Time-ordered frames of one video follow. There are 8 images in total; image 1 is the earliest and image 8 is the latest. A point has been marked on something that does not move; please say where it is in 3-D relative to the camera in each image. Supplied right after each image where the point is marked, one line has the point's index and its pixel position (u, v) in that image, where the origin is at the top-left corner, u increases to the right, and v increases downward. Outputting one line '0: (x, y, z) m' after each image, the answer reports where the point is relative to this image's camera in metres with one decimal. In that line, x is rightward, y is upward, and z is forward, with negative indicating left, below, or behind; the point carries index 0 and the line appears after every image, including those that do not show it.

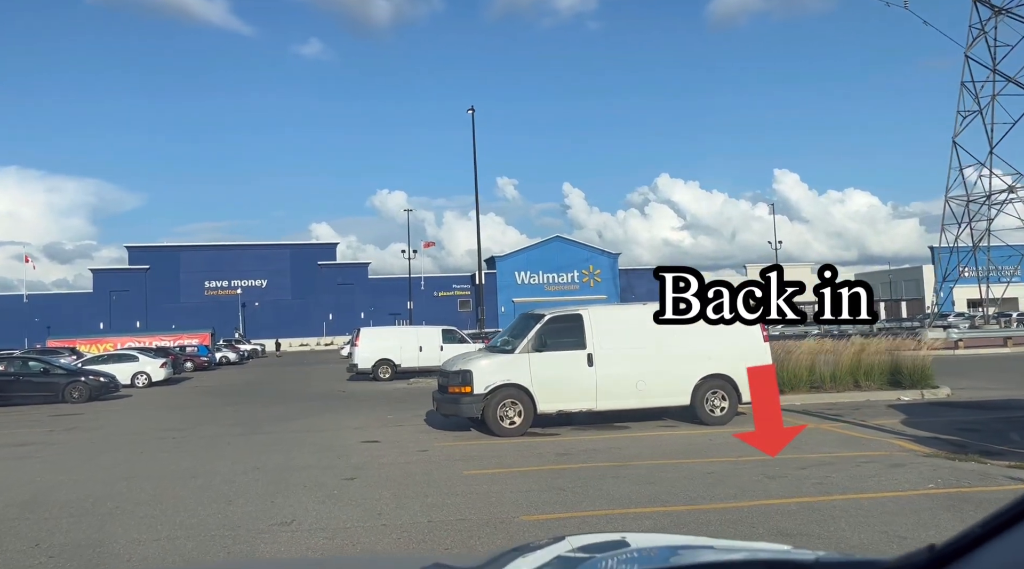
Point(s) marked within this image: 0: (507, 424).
0: (-0.1, -2.4, +12.9) m
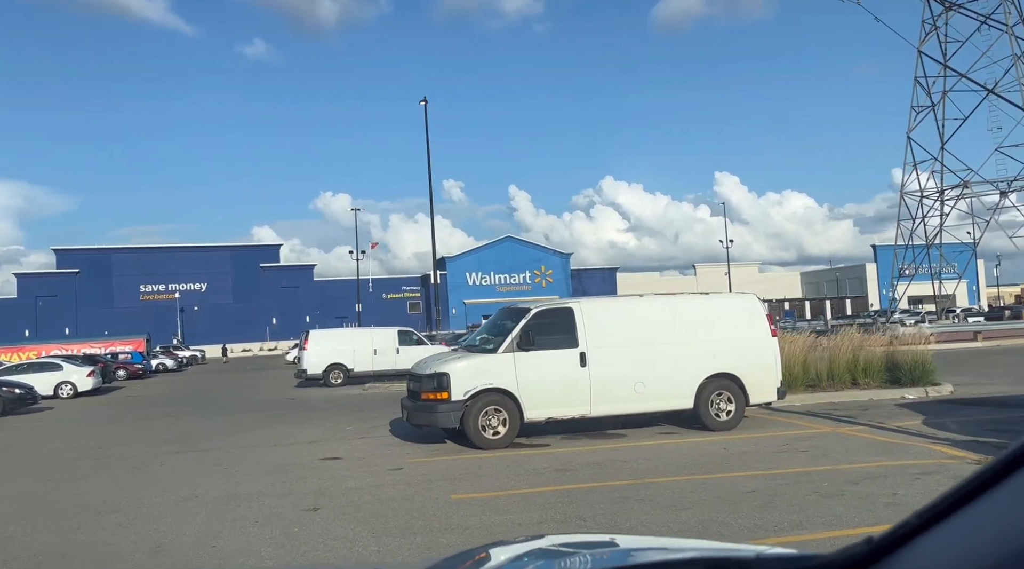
0: (-0.3, -2.2, +11.3) m
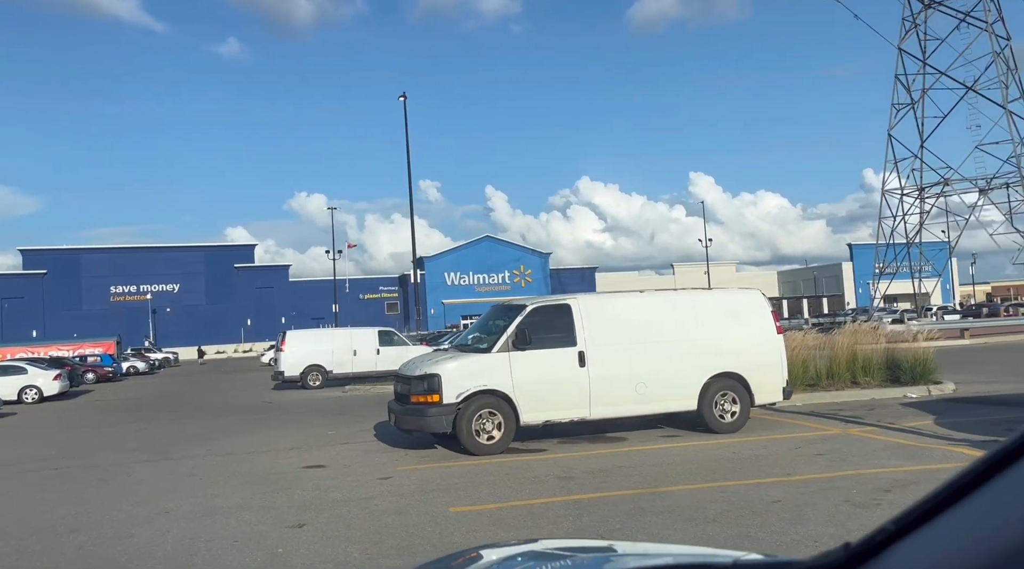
0: (-0.4, -2.2, +10.6) m
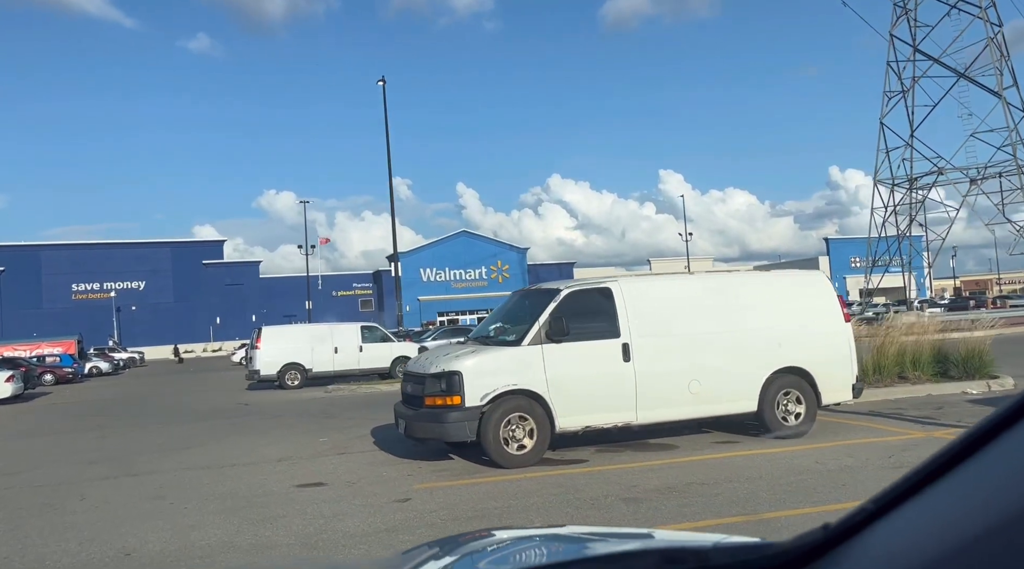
0: (0.0, -1.9, +8.9) m
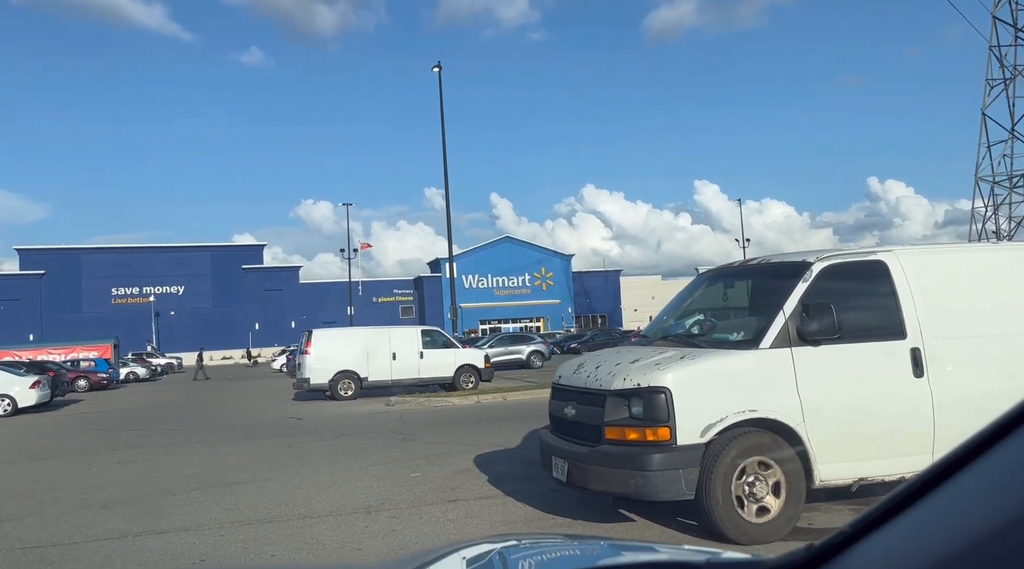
0: (+1.8, -1.7, +5.6) m
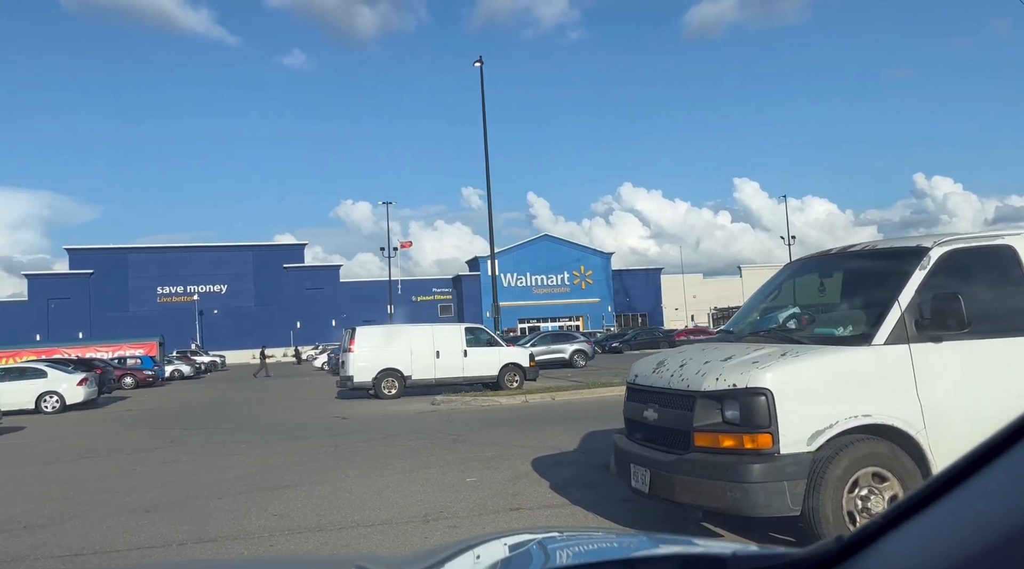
0: (+2.3, -1.6, +4.9) m
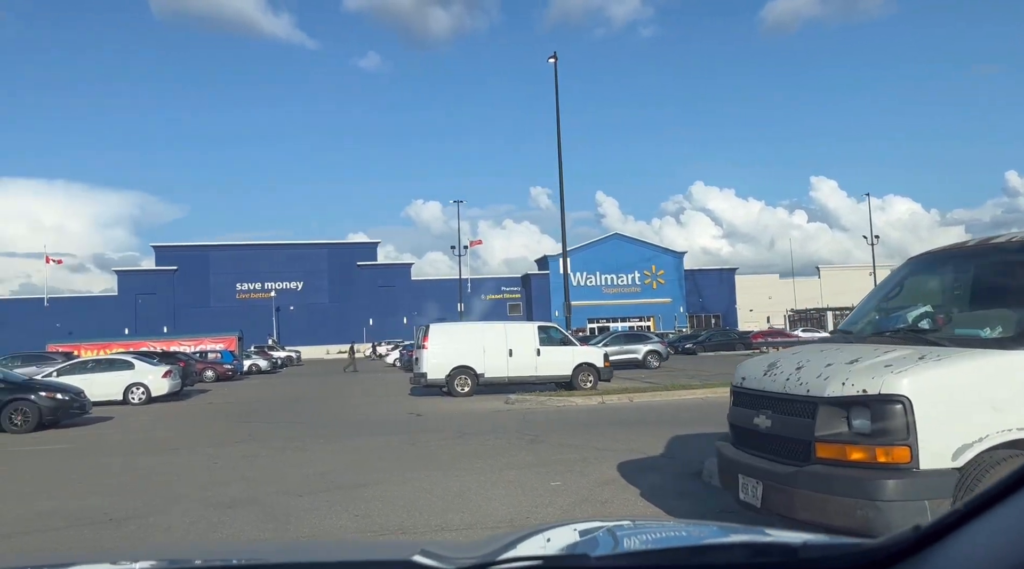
0: (+2.9, -1.6, +4.3) m
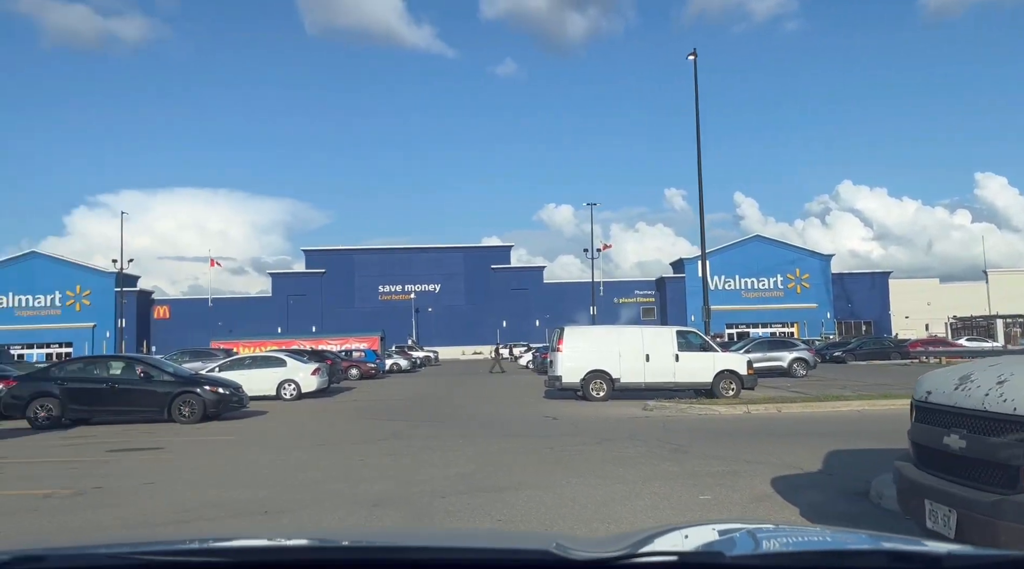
0: (+3.7, -1.6, +3.5) m
